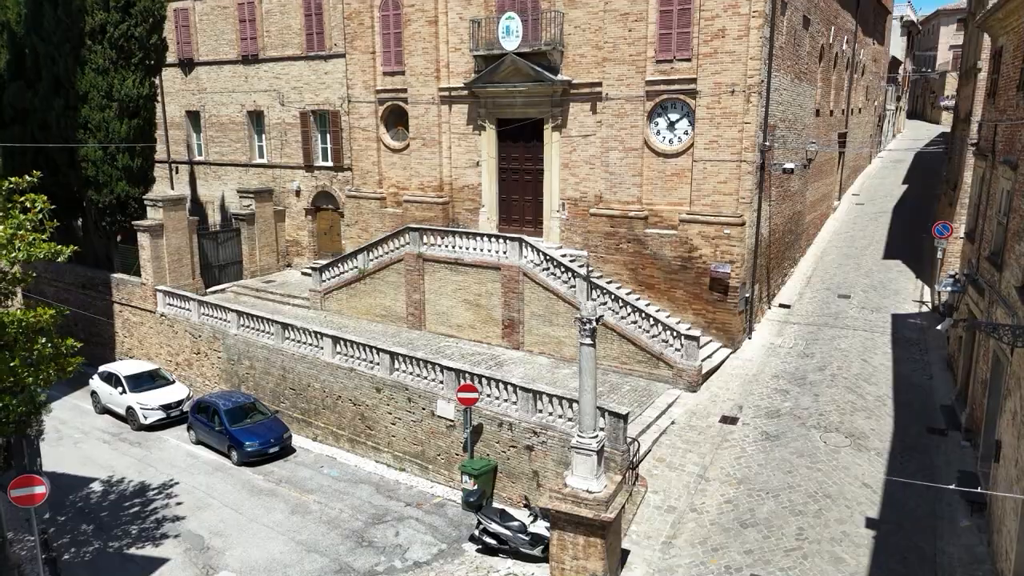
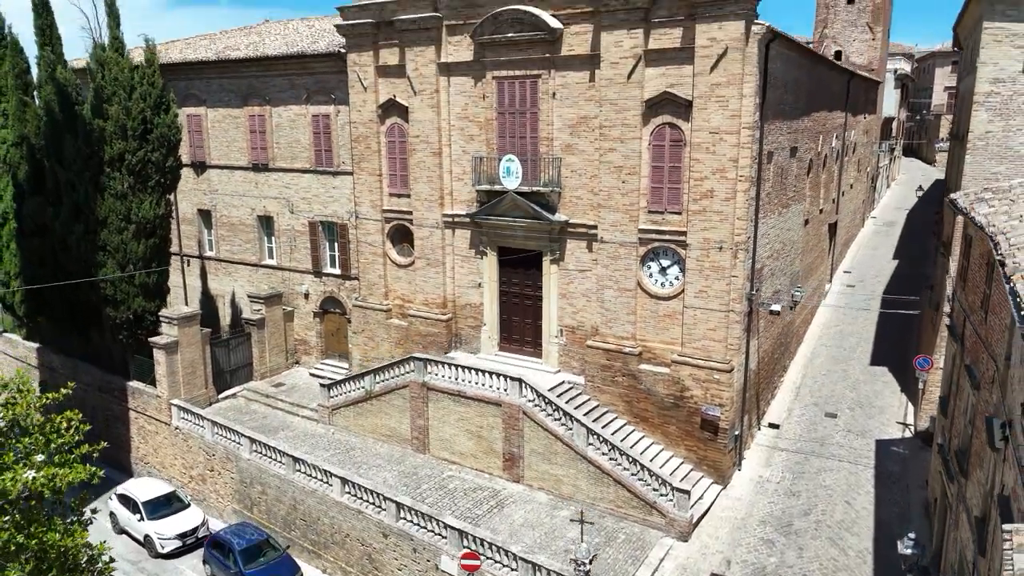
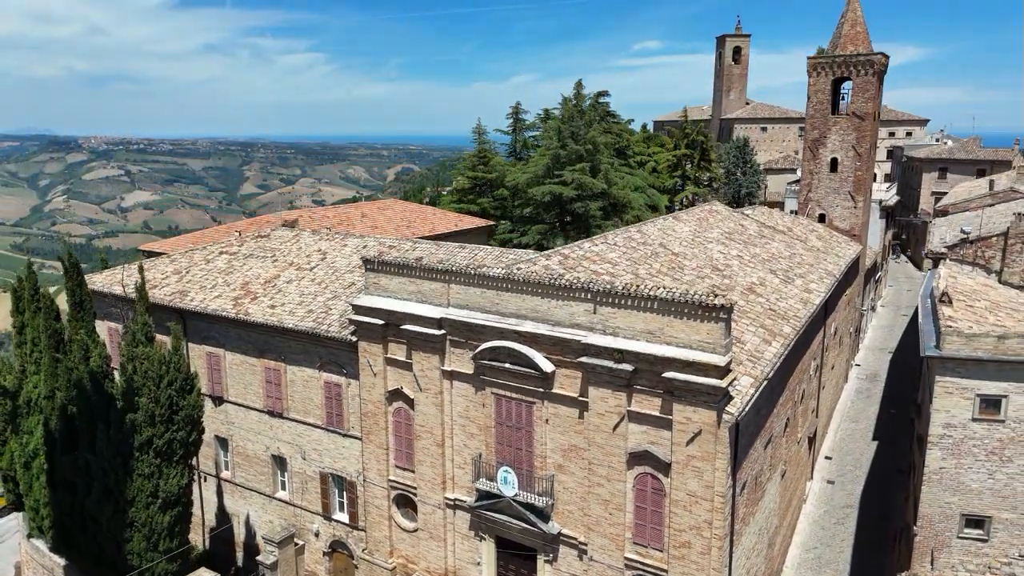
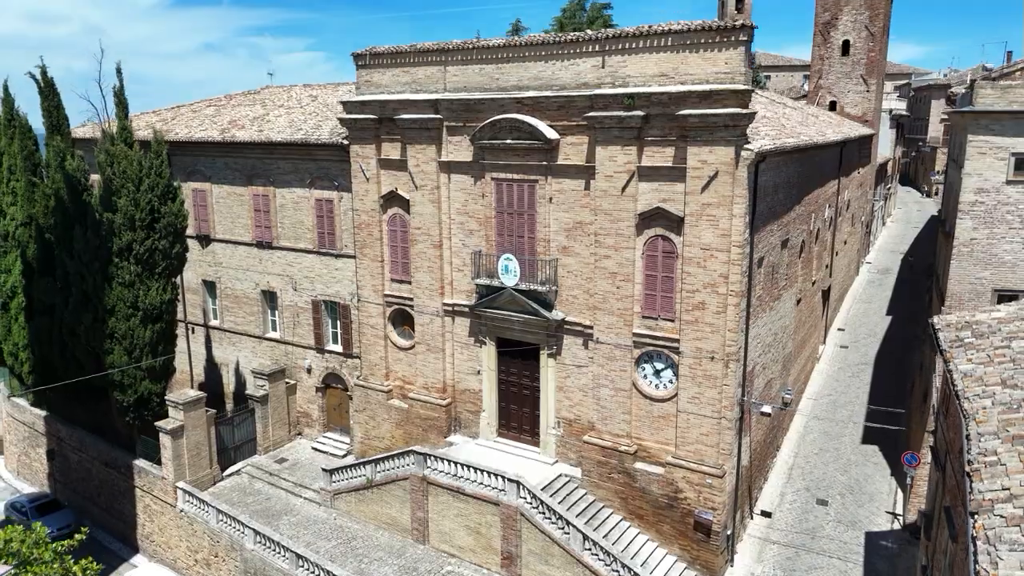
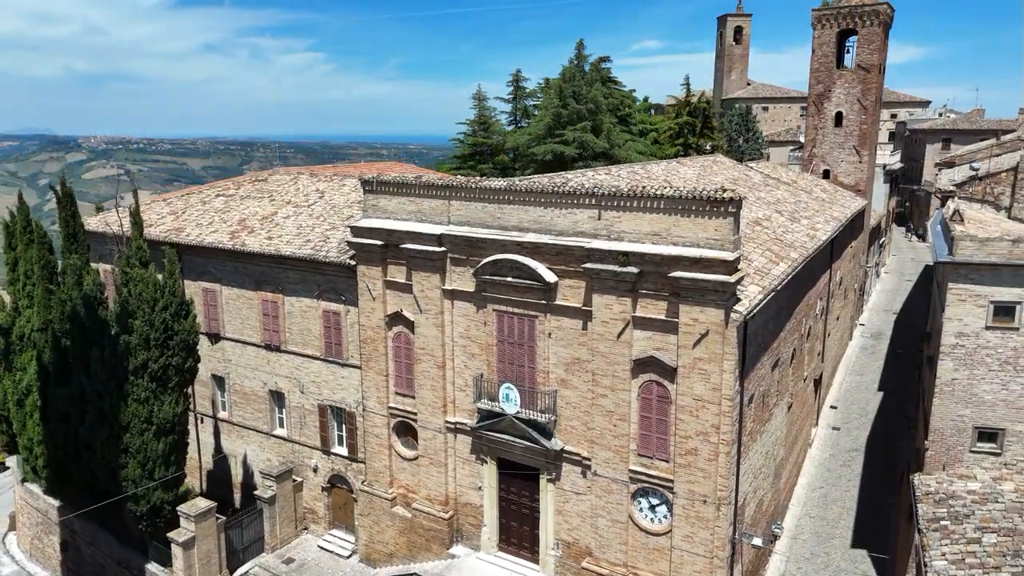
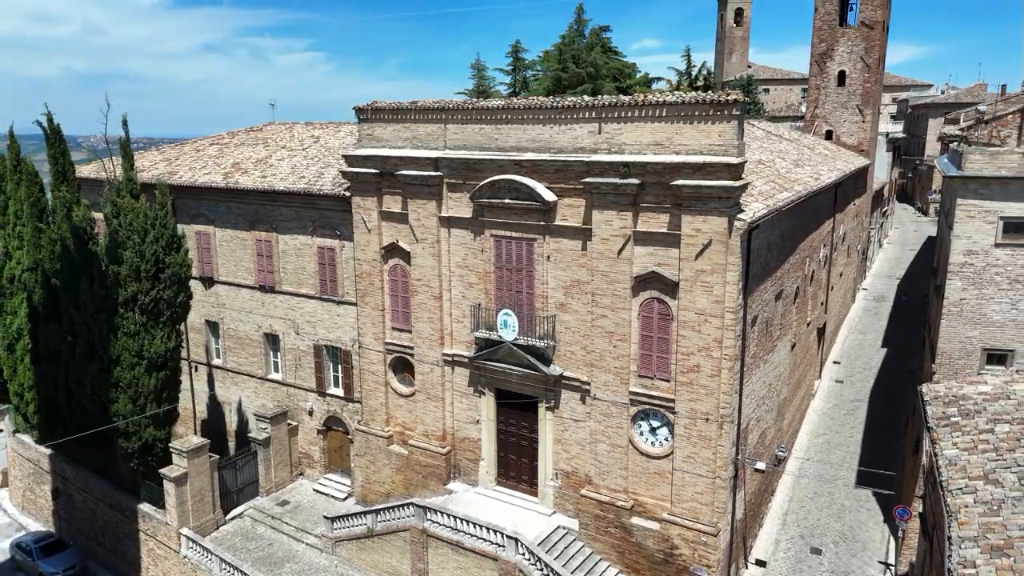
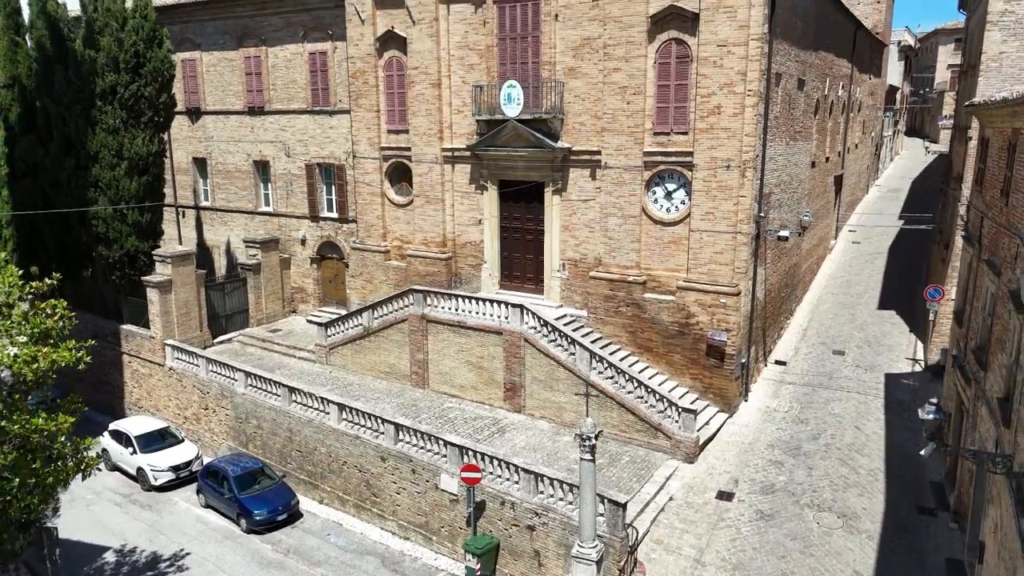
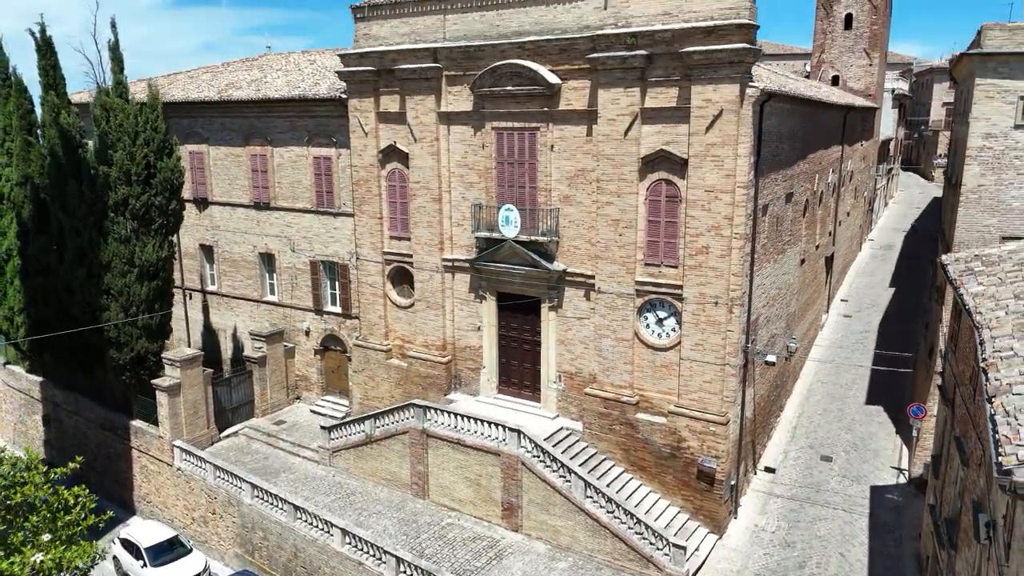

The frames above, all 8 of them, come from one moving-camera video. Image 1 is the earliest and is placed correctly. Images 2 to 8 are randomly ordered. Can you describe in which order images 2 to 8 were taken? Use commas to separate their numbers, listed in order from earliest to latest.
7, 2, 8, 4, 6, 5, 3
